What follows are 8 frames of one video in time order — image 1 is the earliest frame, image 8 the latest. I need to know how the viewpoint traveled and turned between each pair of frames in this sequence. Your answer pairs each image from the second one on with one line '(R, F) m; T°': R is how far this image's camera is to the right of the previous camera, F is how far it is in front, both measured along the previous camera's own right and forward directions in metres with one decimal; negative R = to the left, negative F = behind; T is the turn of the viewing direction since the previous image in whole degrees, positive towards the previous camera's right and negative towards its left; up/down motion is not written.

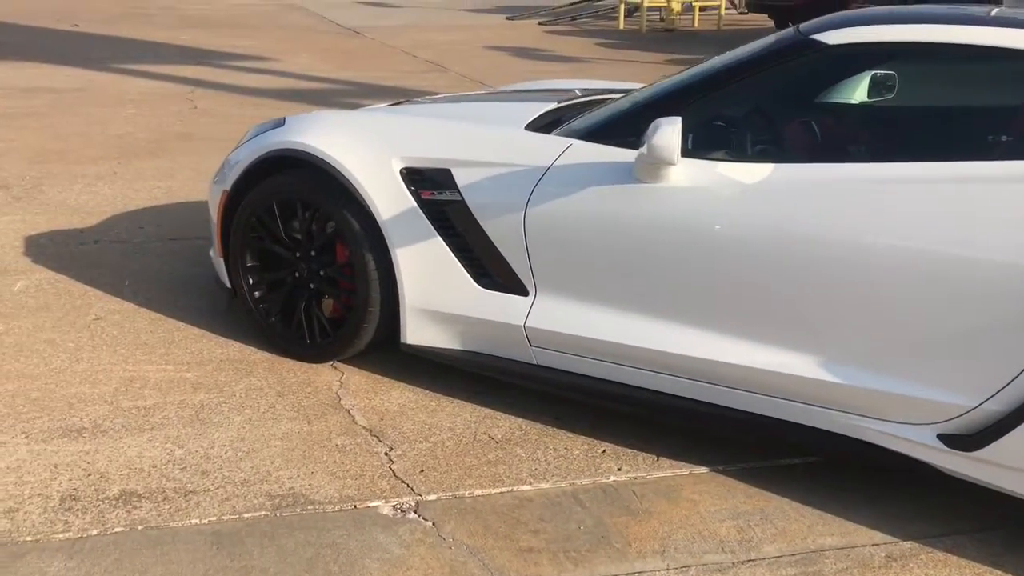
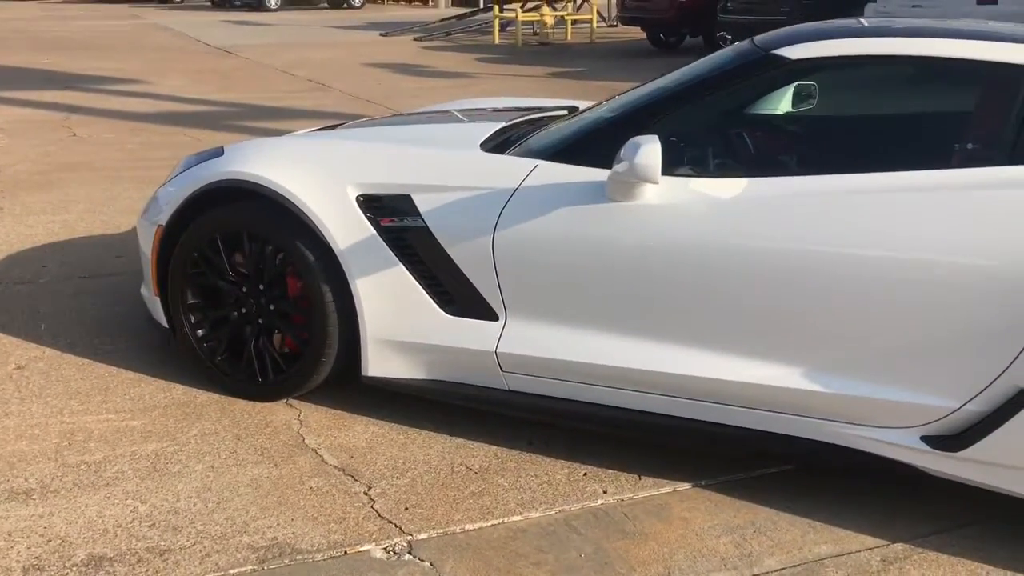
(-0.3, +0.1) m; +7°
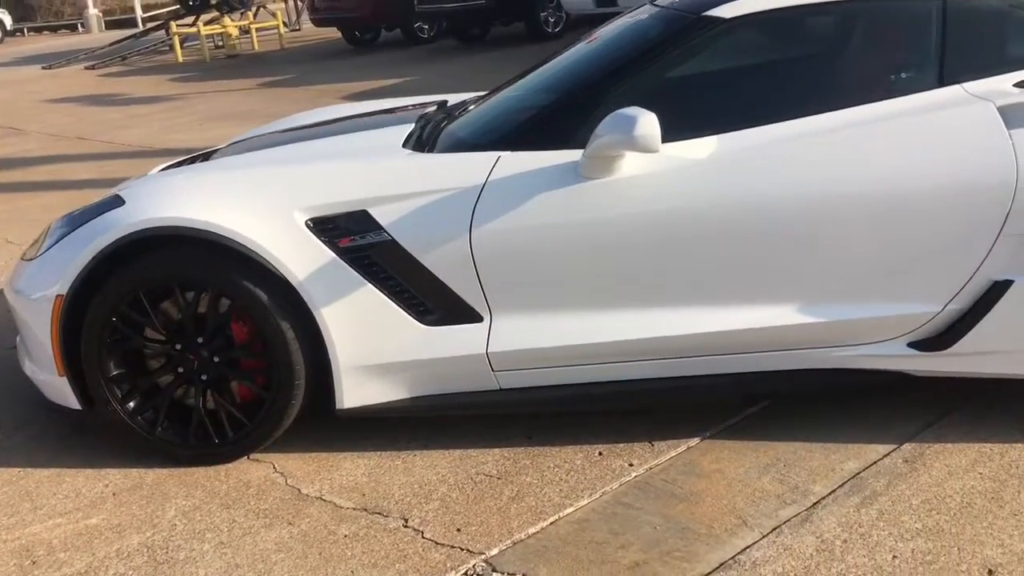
(-0.8, +0.2) m; +16°
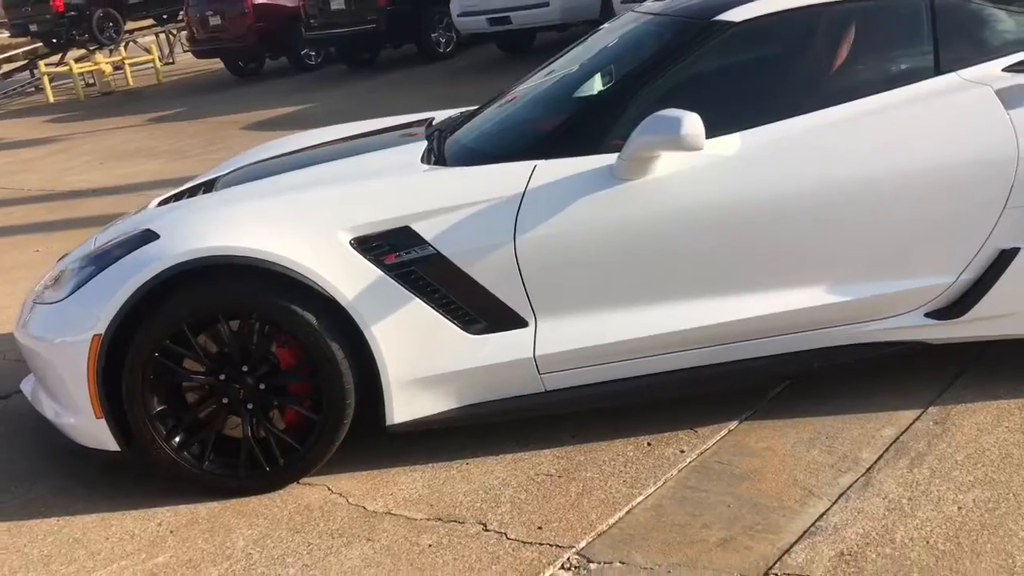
(-0.5, -0.1) m; +7°
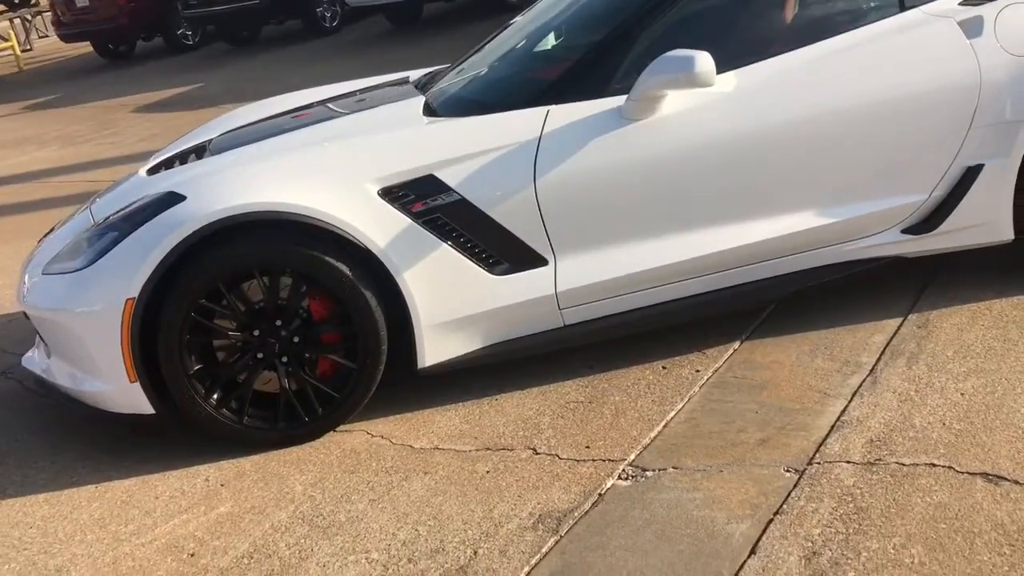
(-0.5, -0.1) m; +7°
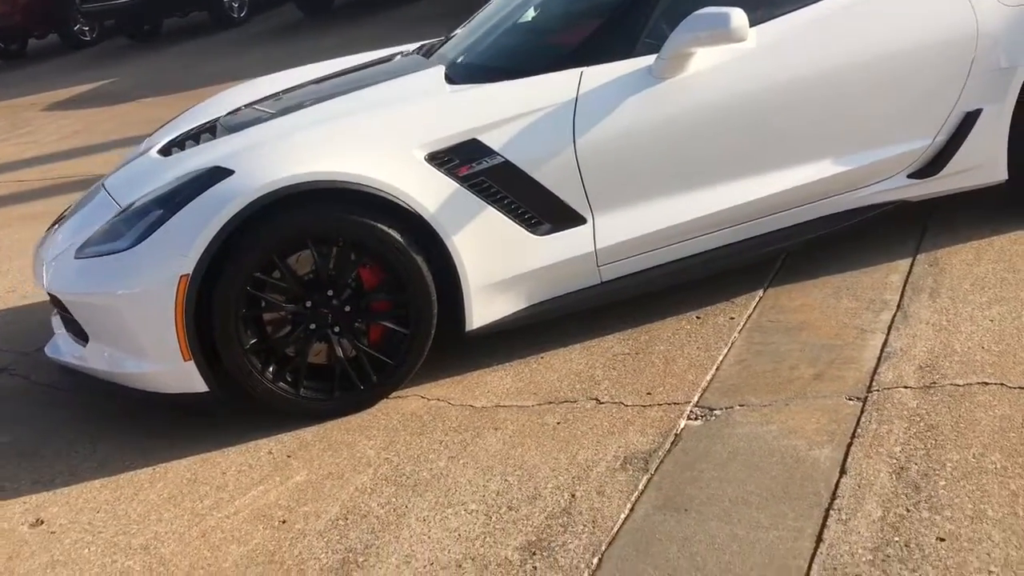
(-0.5, -0.1) m; +5°
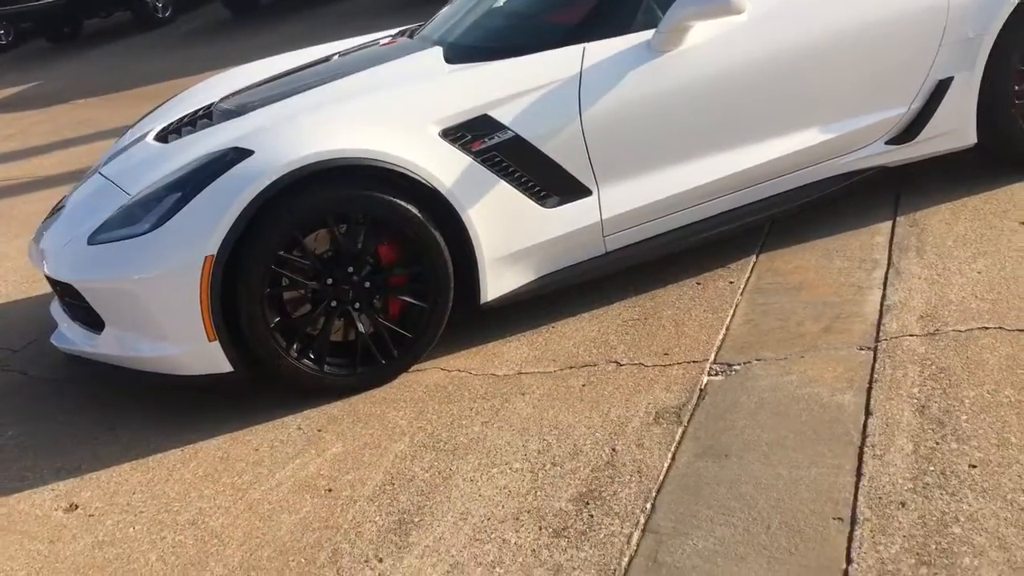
(-0.3, -0.1) m; +4°
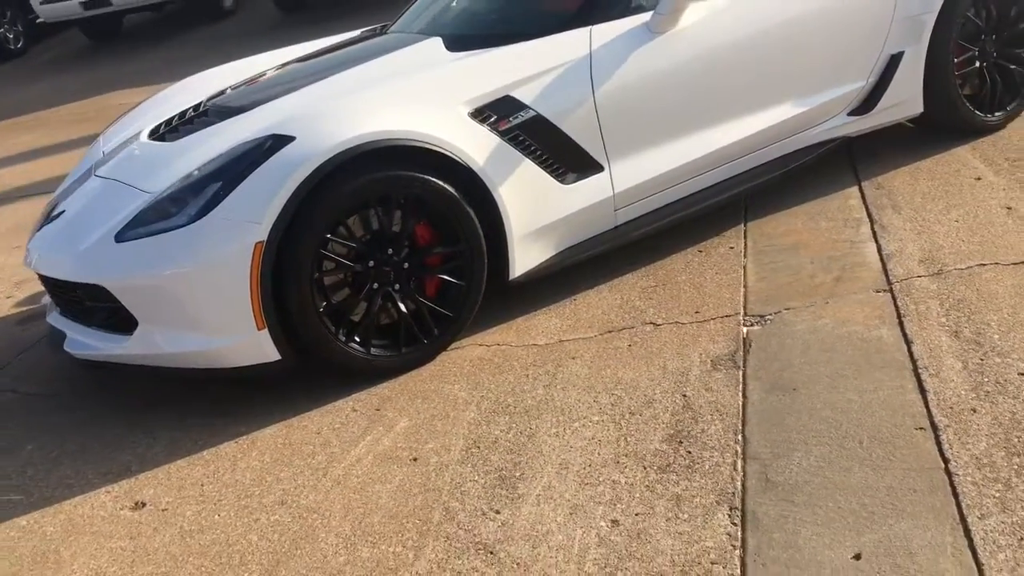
(-0.6, -0.1) m; +8°
